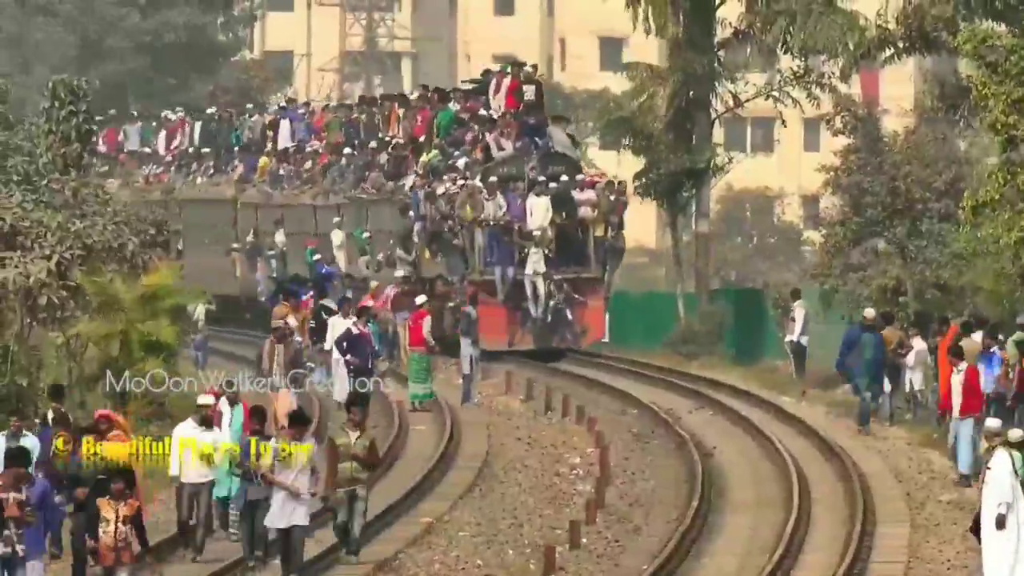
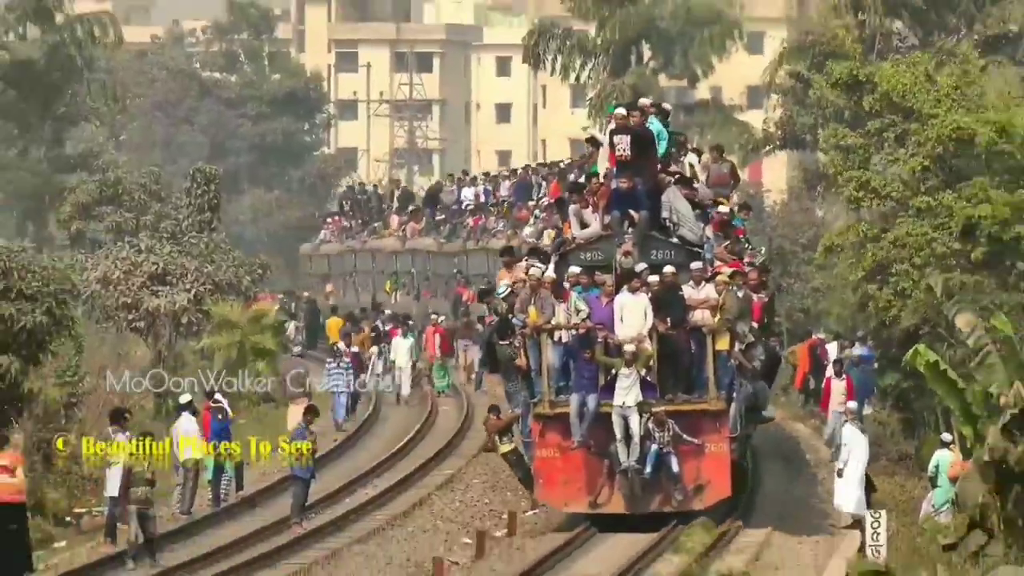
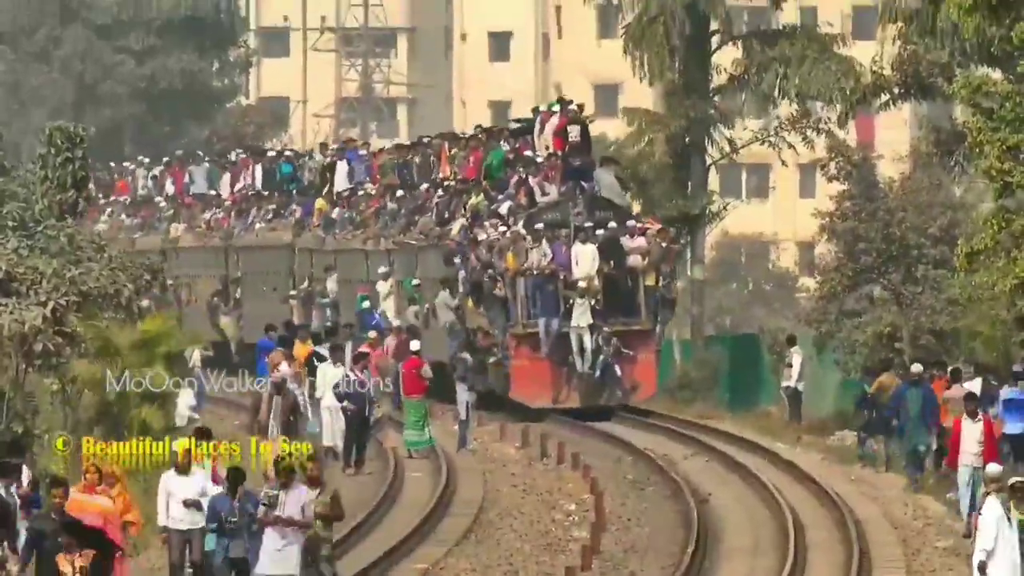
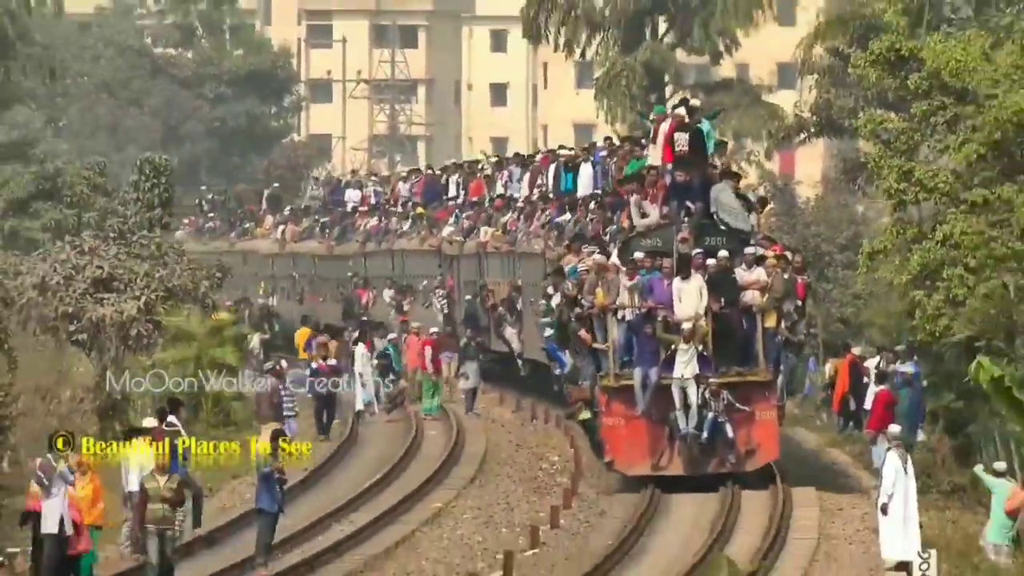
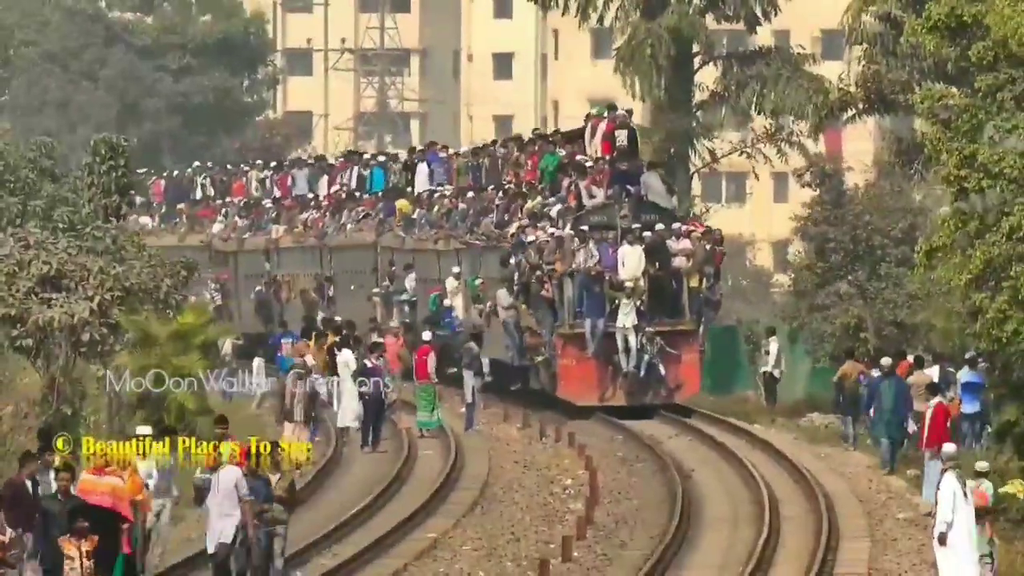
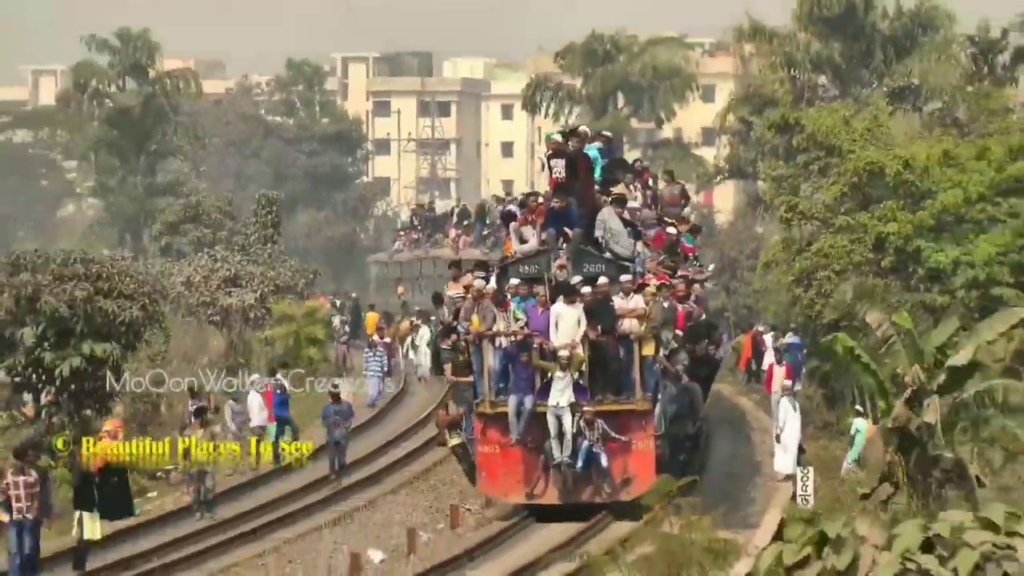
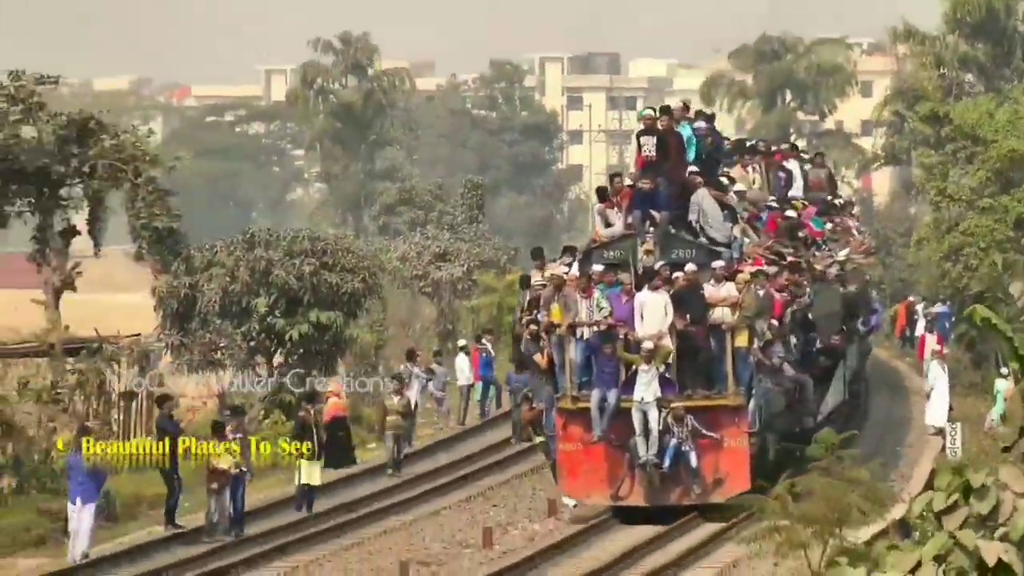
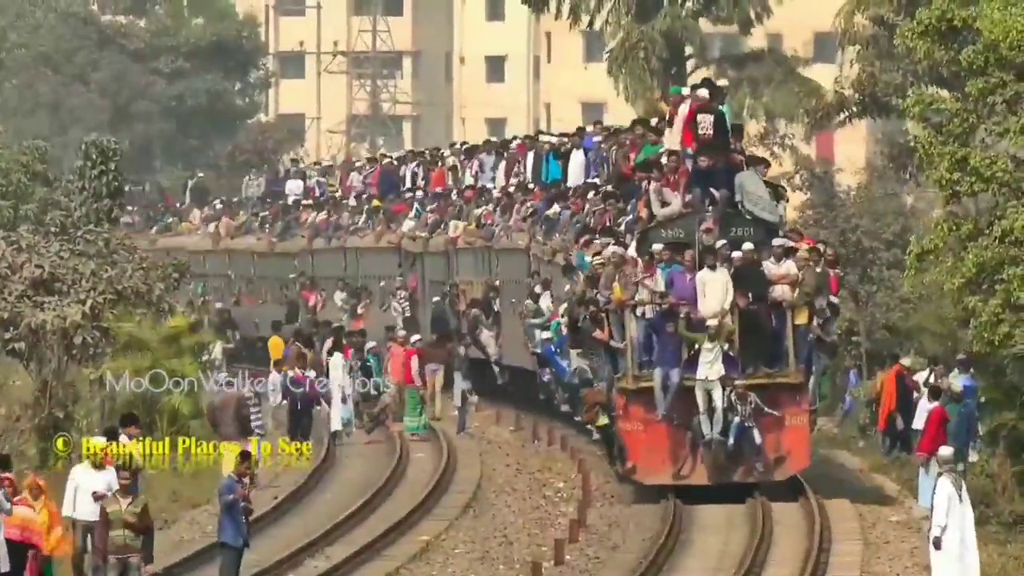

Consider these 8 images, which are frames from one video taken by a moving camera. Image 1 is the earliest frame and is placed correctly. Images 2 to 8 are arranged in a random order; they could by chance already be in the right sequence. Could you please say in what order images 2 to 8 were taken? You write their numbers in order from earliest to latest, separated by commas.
3, 5, 8, 4, 2, 6, 7
